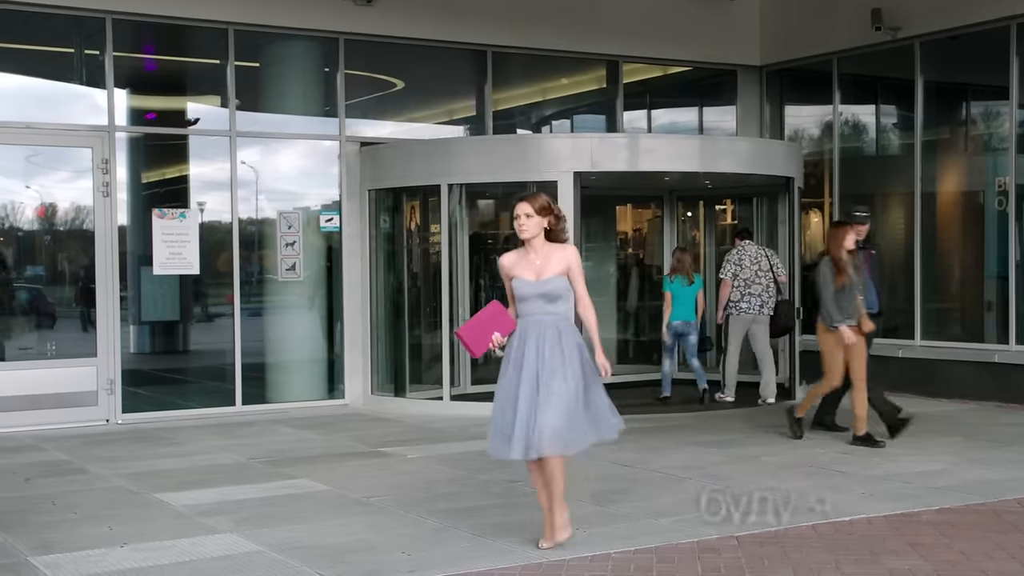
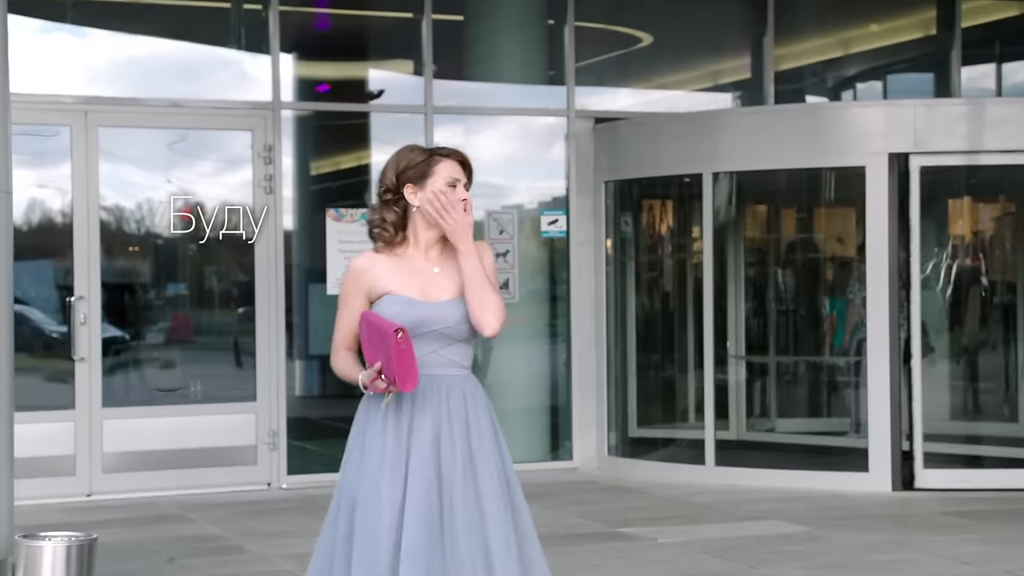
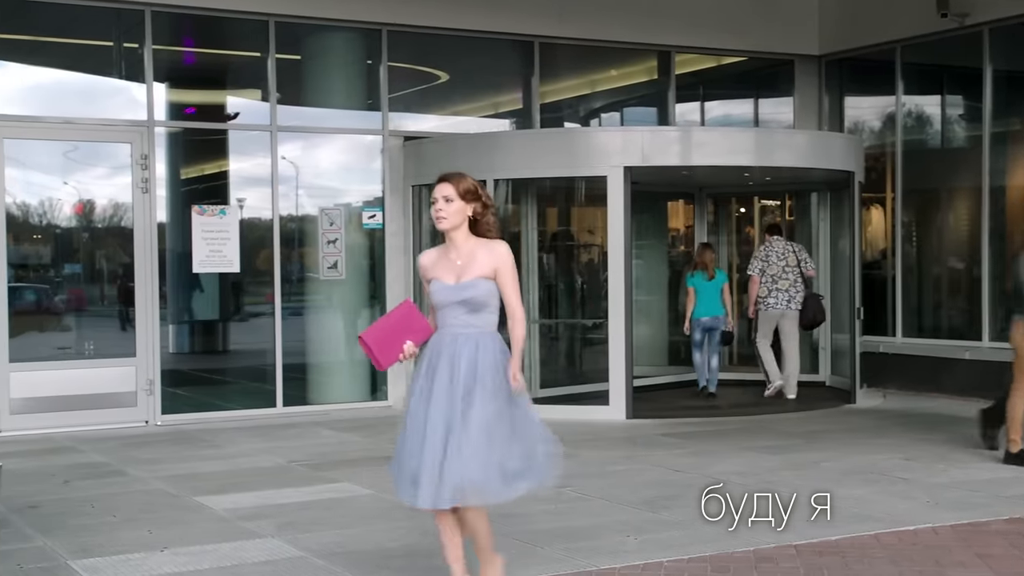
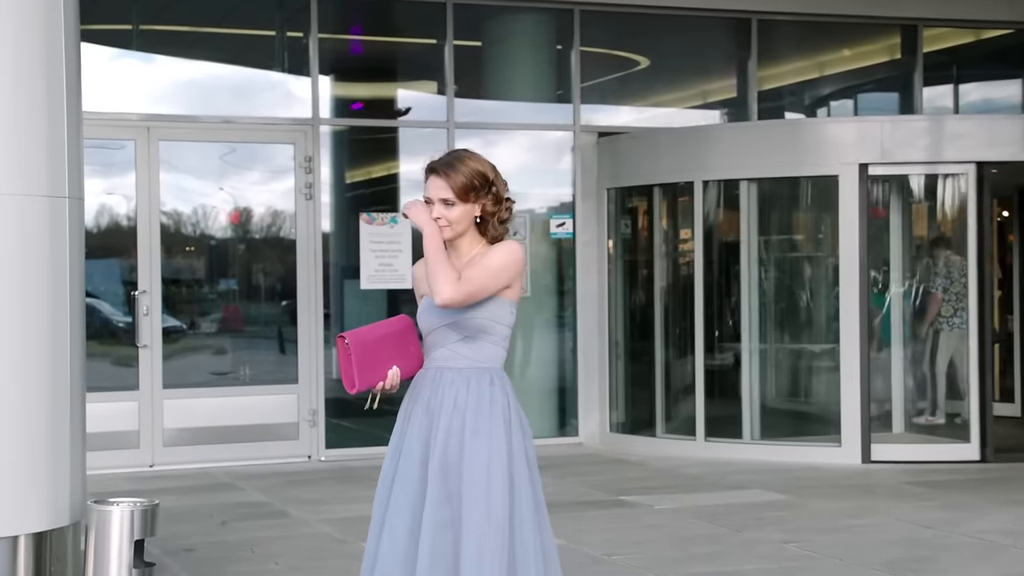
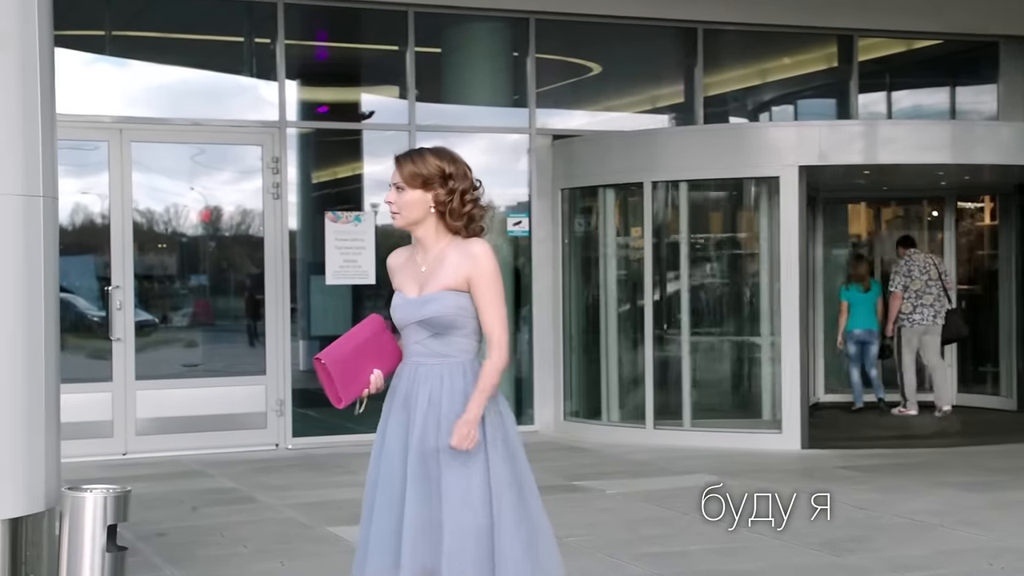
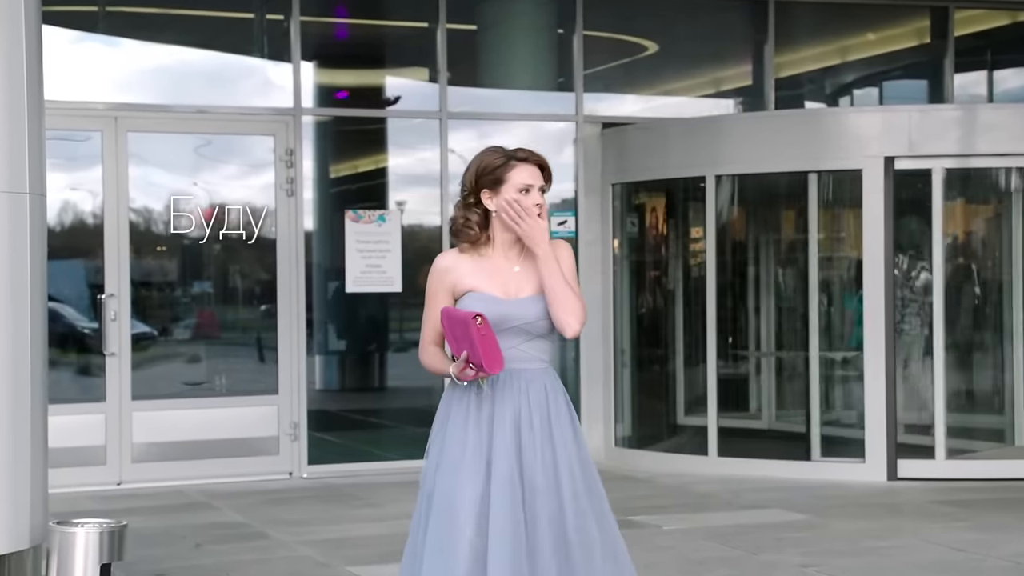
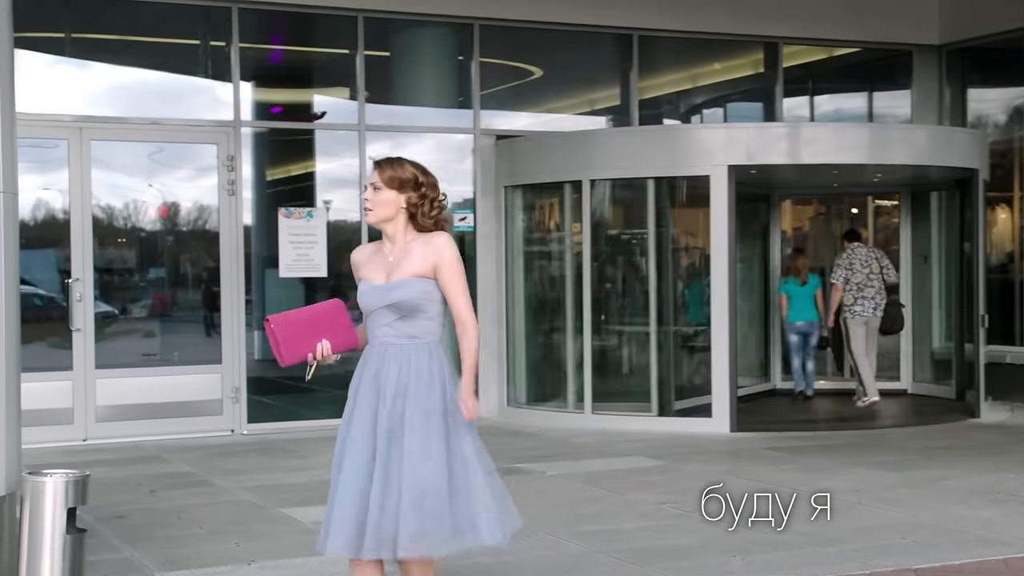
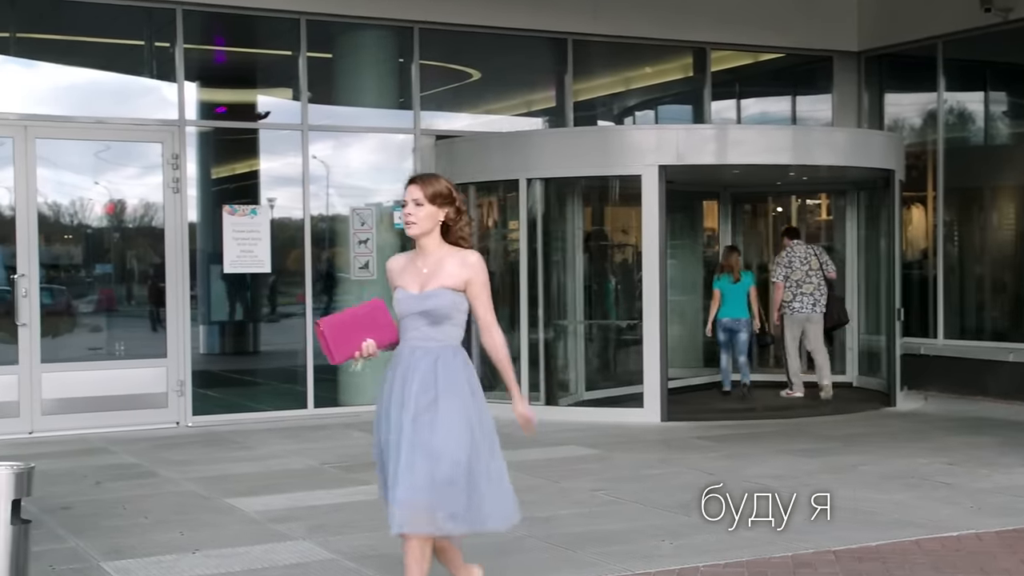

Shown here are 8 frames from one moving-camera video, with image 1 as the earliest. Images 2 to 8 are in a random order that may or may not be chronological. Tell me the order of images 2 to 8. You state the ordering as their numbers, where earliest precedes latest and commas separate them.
3, 8, 7, 5, 4, 6, 2
